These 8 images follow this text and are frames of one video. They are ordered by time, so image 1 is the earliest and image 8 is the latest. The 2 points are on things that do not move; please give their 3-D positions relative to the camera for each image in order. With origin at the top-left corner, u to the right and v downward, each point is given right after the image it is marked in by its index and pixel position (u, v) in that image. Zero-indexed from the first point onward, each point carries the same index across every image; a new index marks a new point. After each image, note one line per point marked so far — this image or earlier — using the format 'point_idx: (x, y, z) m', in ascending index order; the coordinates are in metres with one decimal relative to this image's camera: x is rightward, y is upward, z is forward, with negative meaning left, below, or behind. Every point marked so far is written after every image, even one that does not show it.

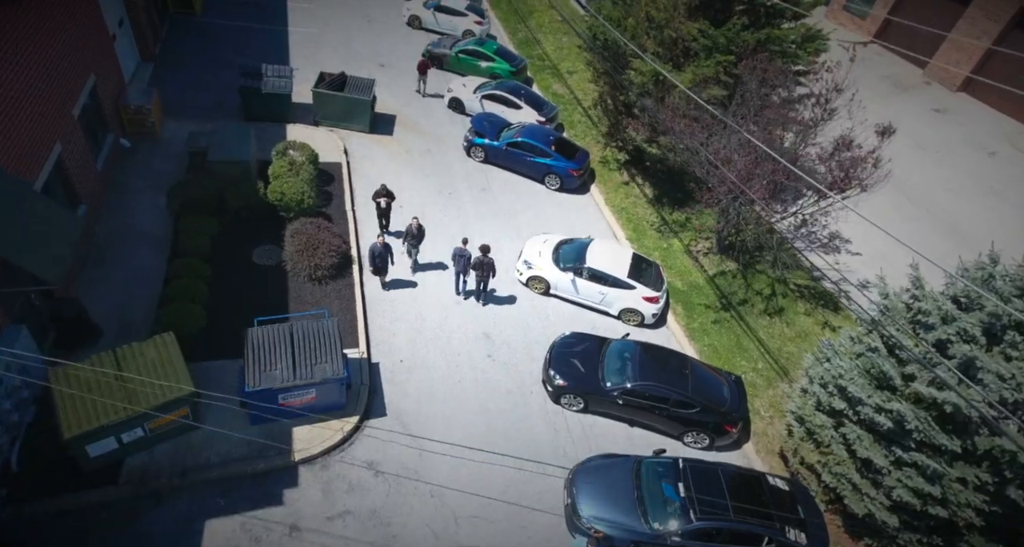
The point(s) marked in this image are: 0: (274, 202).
0: (-5.4, +1.6, +13.0) m
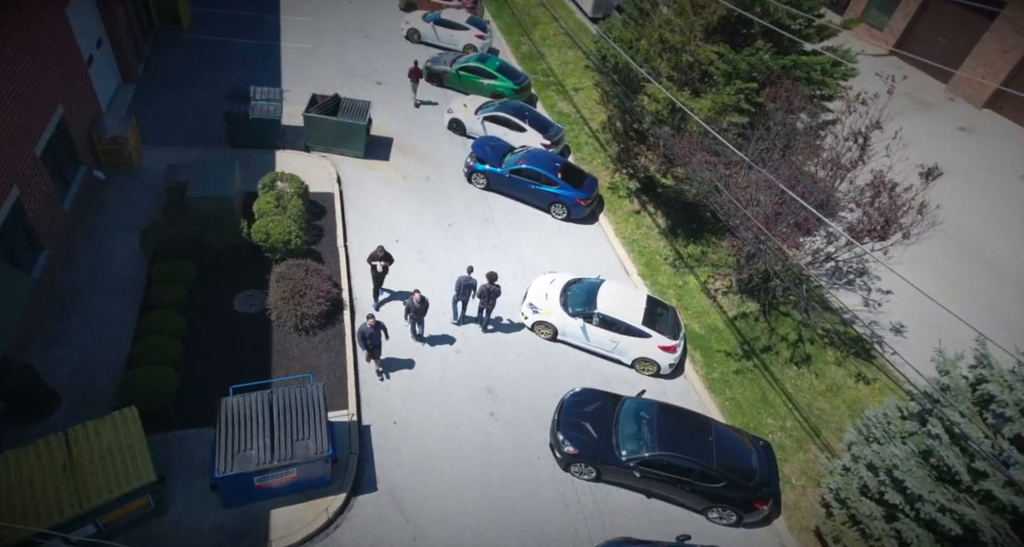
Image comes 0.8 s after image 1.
0: (-5.3, +0.6, +11.9) m
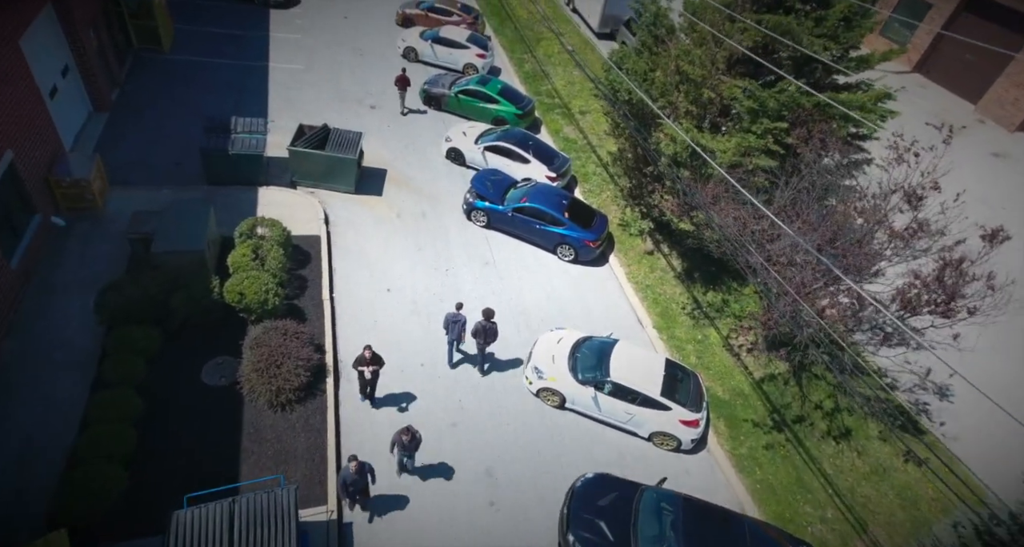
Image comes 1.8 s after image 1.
0: (-5.2, -0.6, +10.7) m
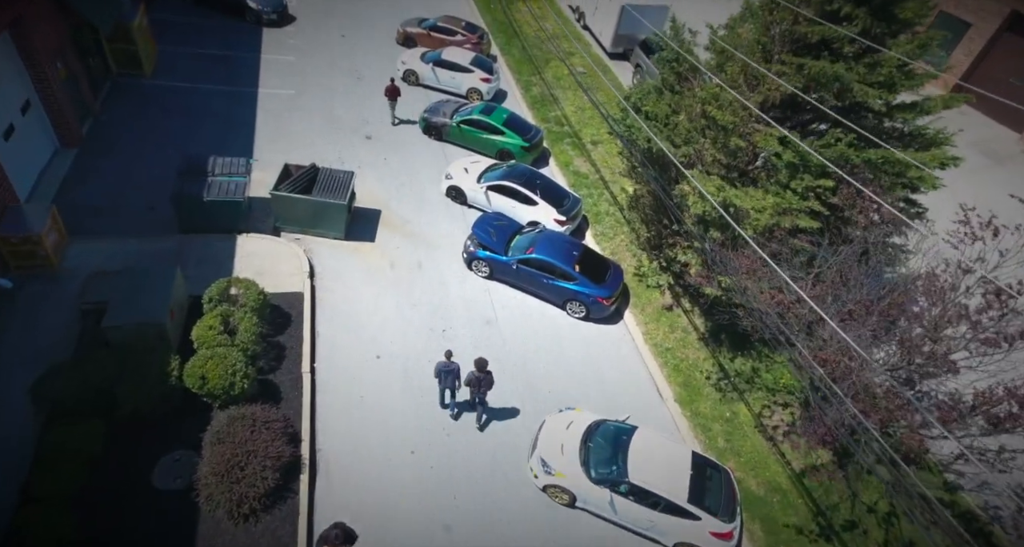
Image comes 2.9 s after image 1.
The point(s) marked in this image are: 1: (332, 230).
0: (-5.2, -1.9, +9.3) m
1: (-4.5, +1.1, +14.1) m
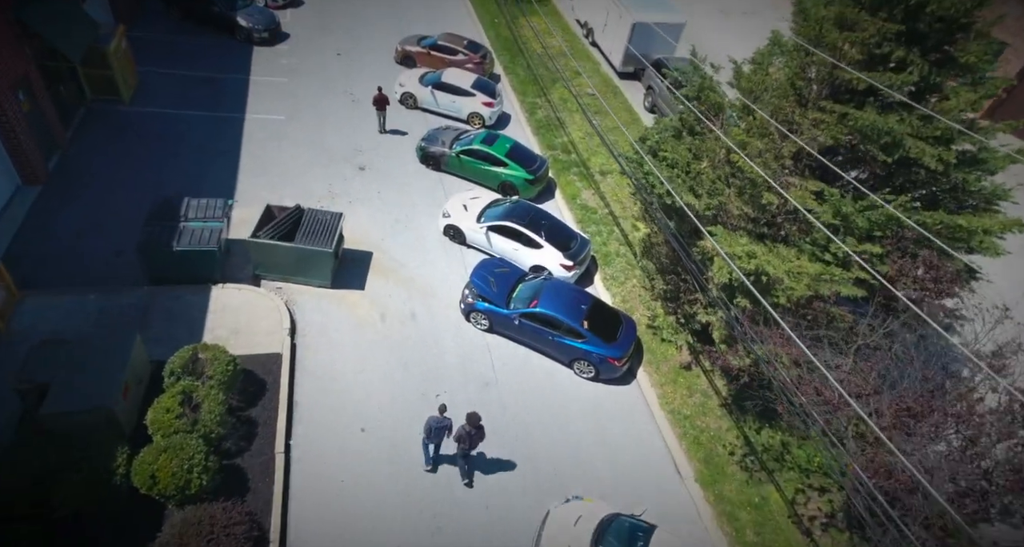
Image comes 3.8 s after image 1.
0: (-5.2, -3.0, +8.1) m
1: (-4.4, -0.1, +12.9) m
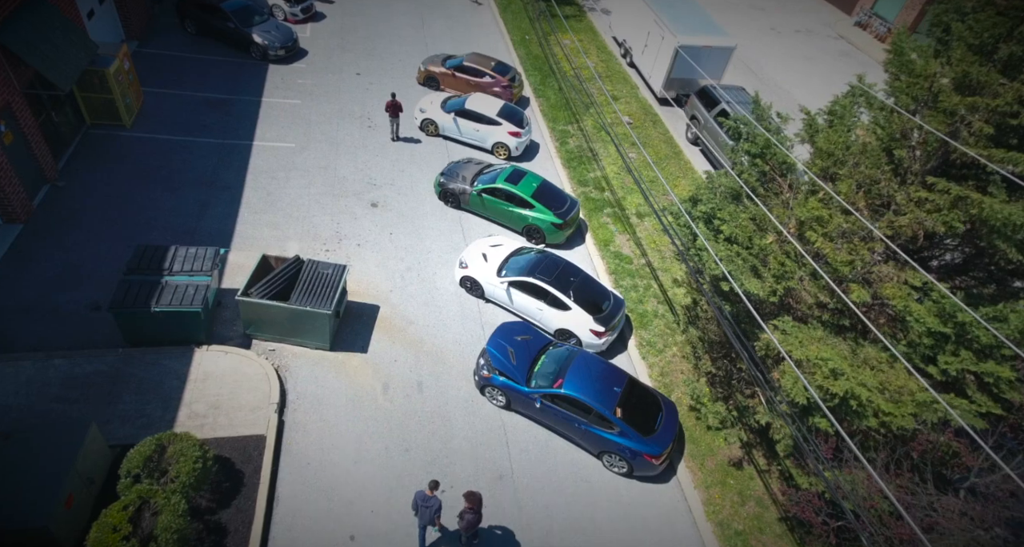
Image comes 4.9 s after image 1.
0: (-5.1, -4.2, +6.6) m
1: (-4.0, -1.3, +11.4) m
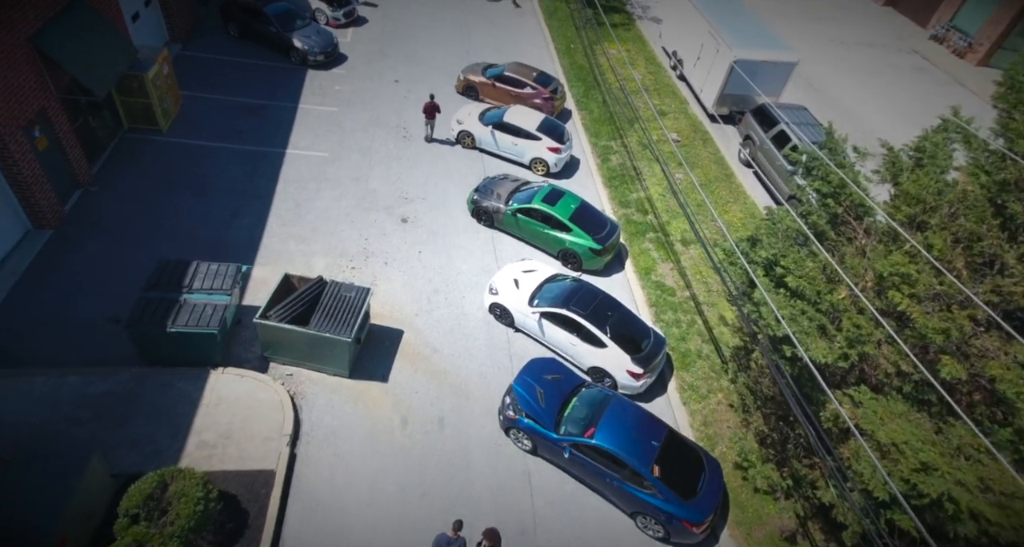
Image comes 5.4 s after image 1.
0: (-4.9, -4.5, +6.1) m
1: (-3.4, -1.8, +10.8) m
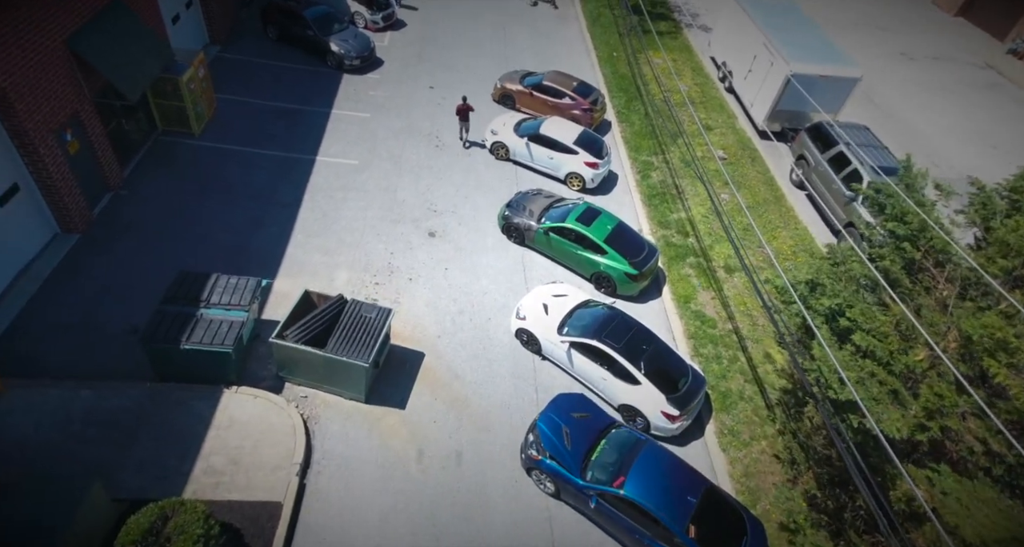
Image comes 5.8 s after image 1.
0: (-4.8, -4.8, +5.6) m
1: (-3.0, -2.1, +10.3) m
